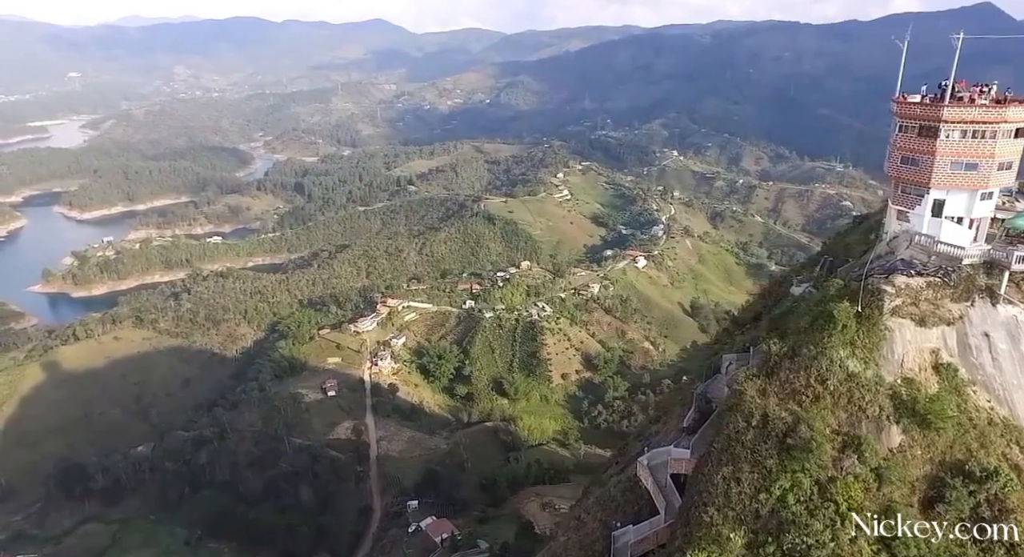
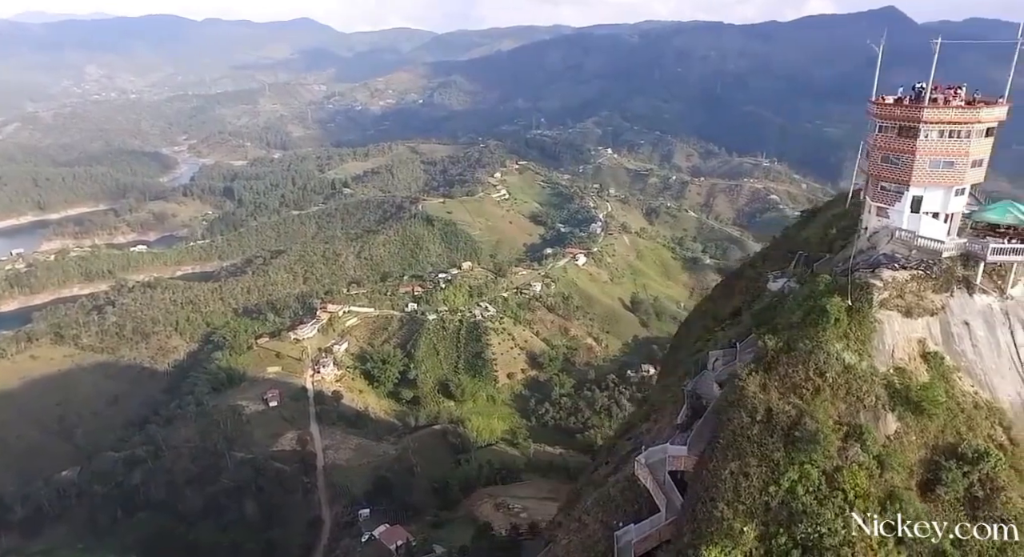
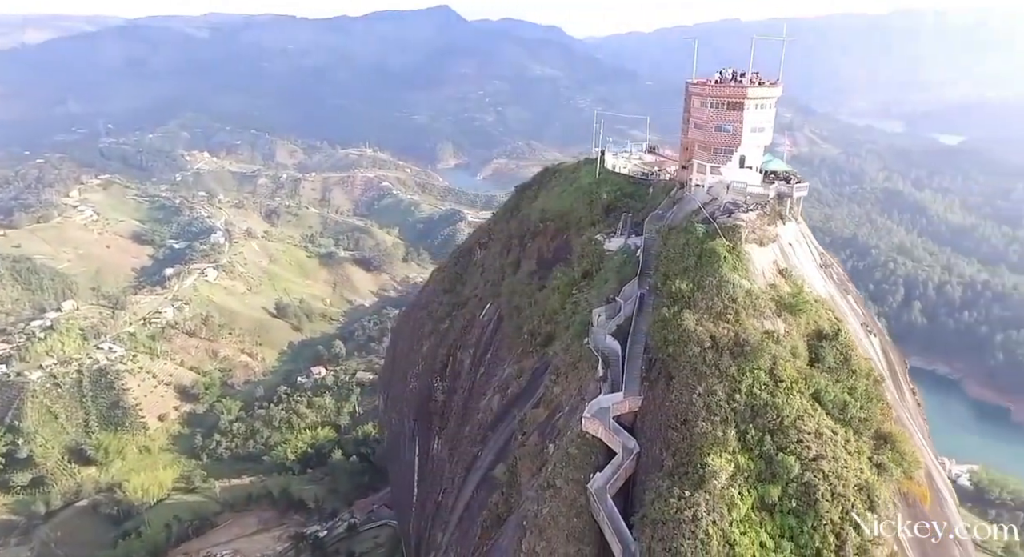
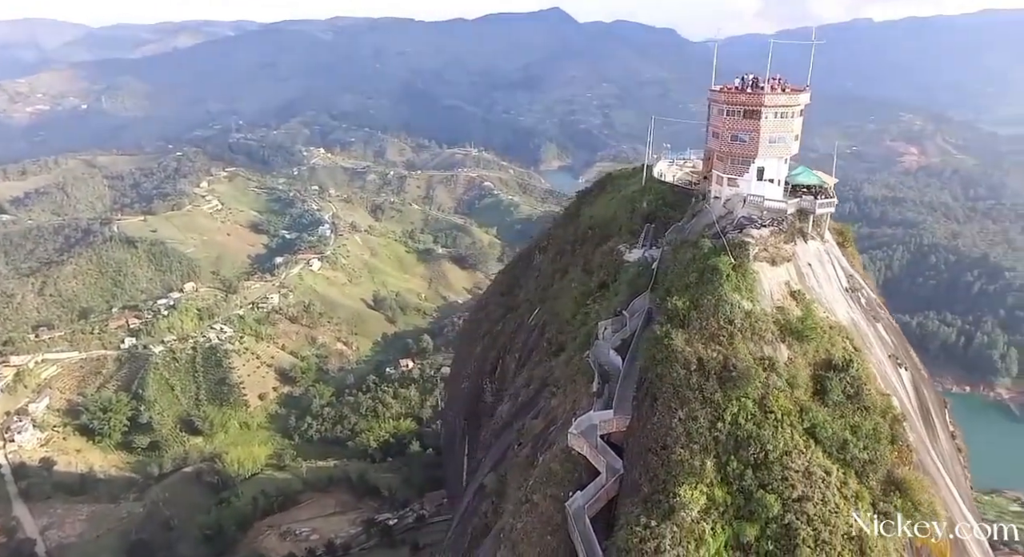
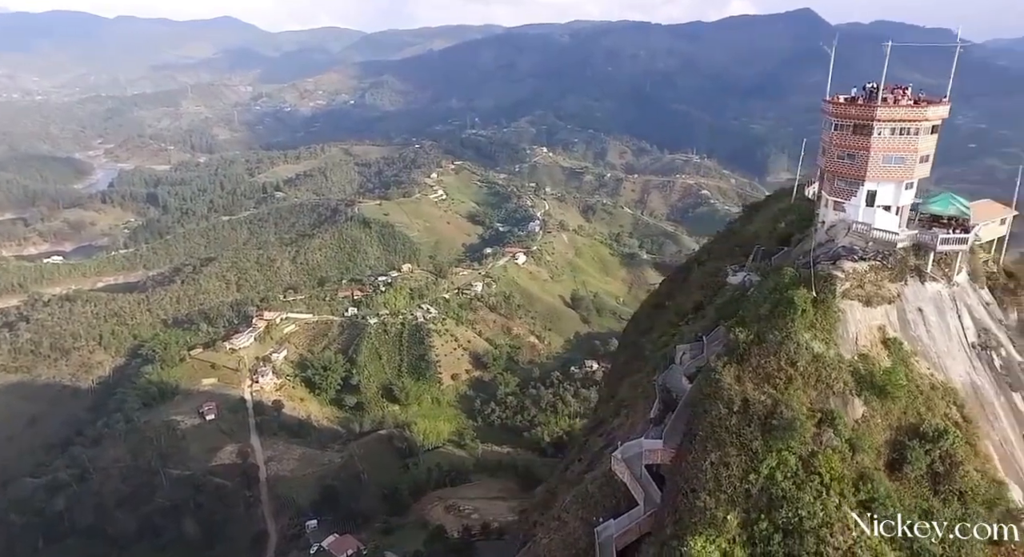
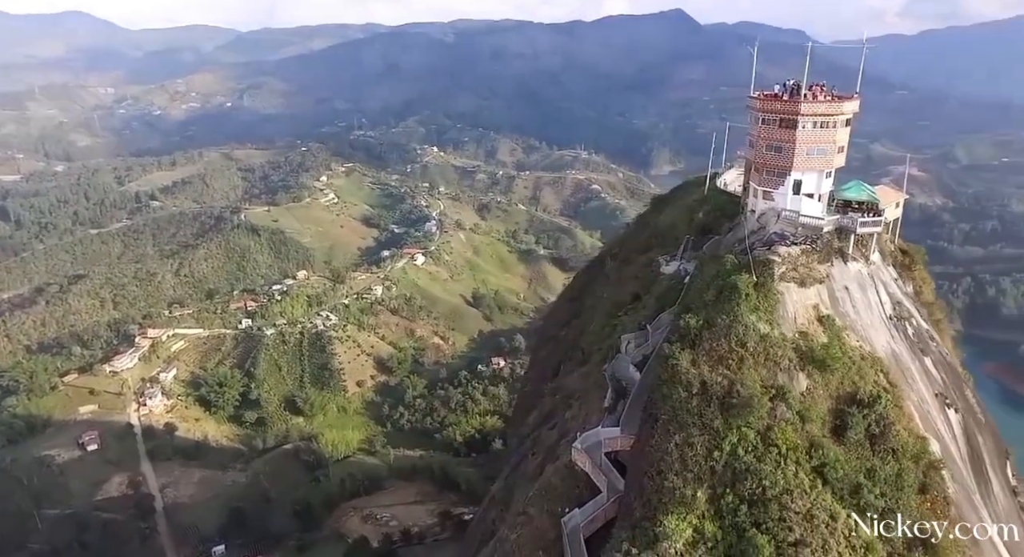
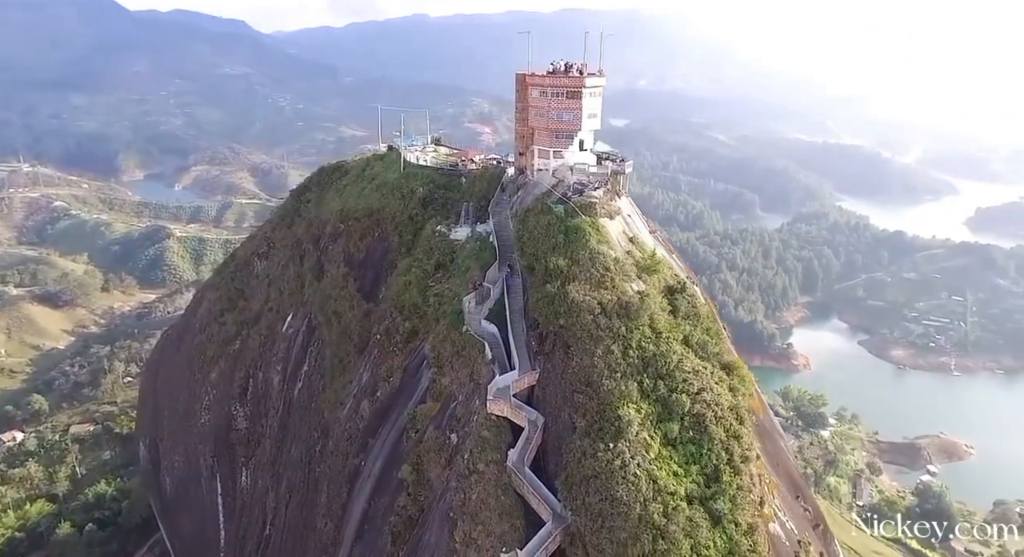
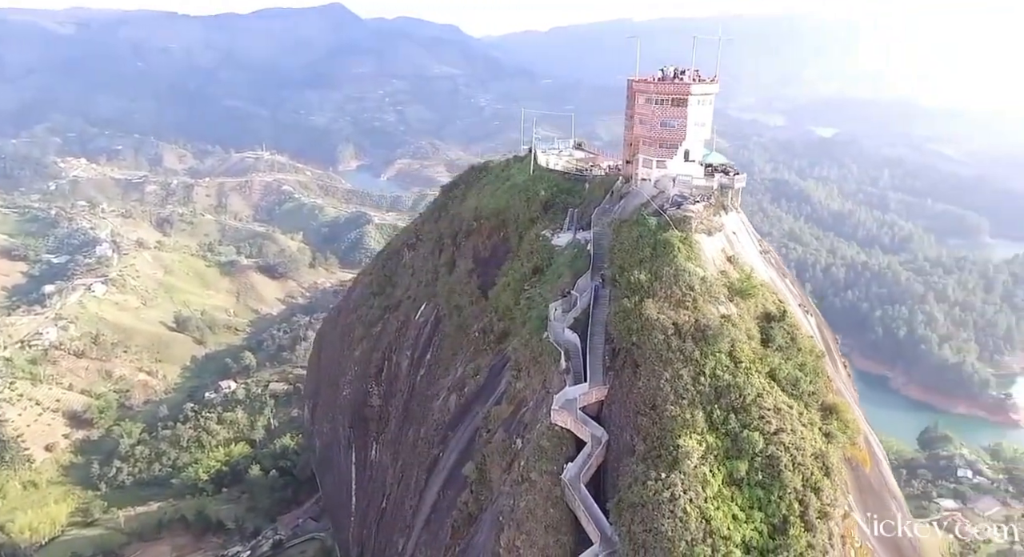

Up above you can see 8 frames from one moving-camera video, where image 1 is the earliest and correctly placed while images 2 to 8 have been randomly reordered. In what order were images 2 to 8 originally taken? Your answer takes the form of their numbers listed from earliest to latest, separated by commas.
2, 5, 6, 4, 3, 8, 7
